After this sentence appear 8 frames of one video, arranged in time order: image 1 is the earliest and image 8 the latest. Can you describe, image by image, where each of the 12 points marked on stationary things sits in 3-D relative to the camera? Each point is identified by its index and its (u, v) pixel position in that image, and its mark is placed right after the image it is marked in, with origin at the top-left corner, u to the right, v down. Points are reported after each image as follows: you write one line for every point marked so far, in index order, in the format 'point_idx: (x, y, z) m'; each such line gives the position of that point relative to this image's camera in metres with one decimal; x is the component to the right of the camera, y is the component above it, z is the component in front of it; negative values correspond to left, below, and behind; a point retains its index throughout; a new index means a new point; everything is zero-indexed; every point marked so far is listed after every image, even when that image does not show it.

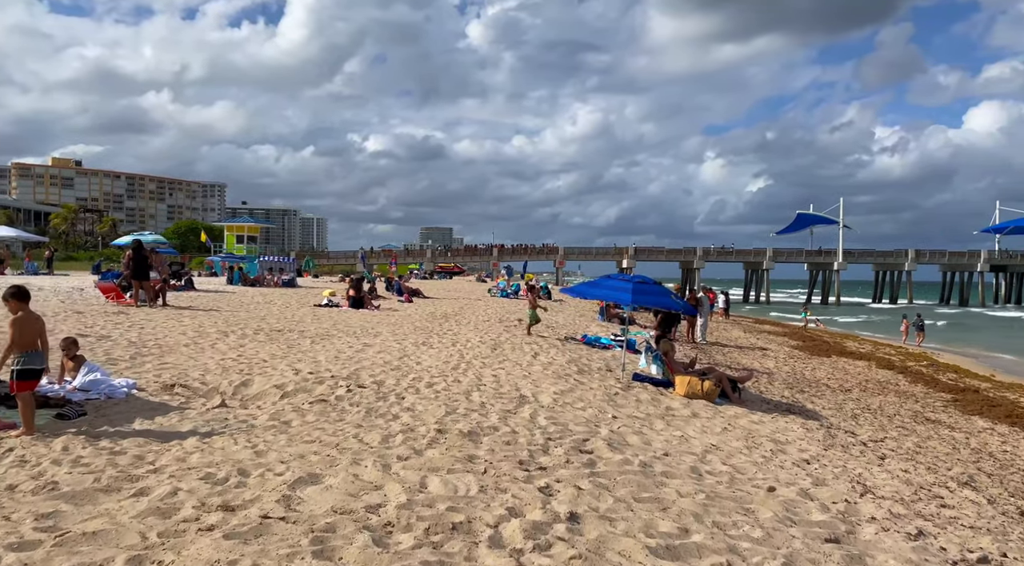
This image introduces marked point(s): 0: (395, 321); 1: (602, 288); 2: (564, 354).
0: (-2.7, -0.9, +16.6) m
1: (+1.2, -0.1, +9.7) m
2: (+0.8, -1.2, +11.5) m
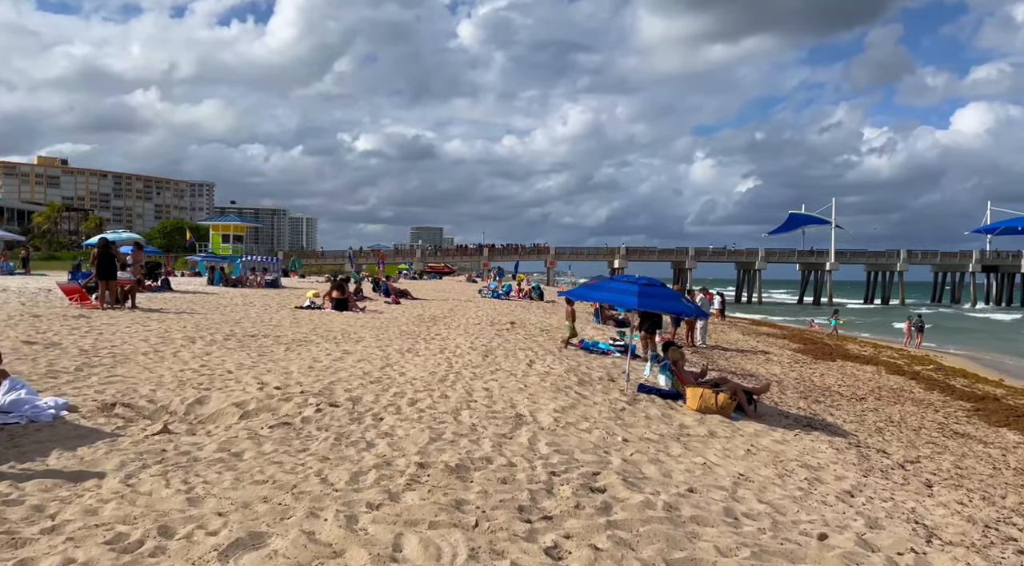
0: (-2.9, -0.9, +15.6) m
1: (+1.1, -0.1, +8.8) m
2: (+0.7, -1.2, +10.6) m
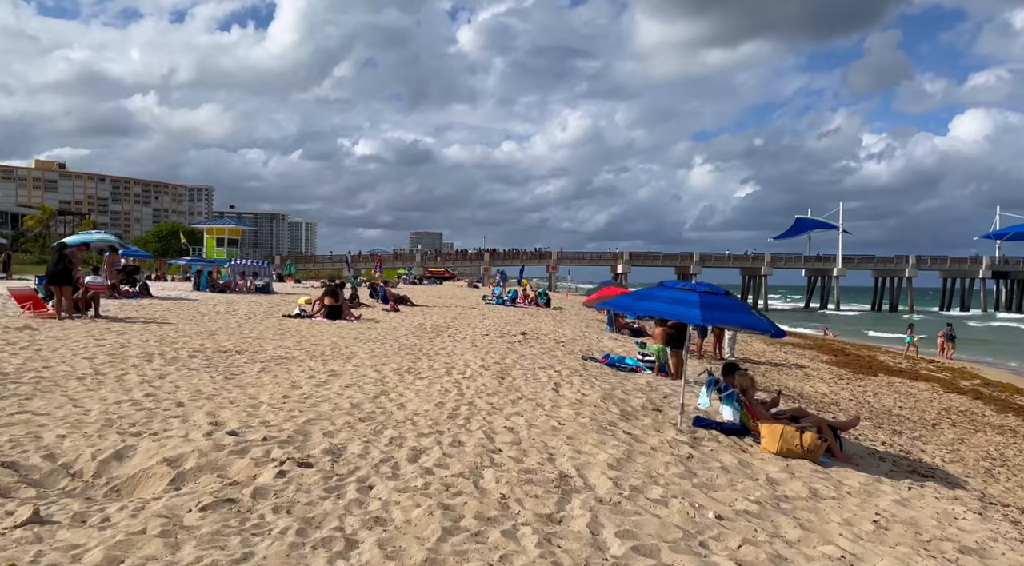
0: (-2.6, -1.1, +13.8) m
1: (+1.4, -0.2, +7.0) m
2: (+1.0, -1.3, +8.8) m
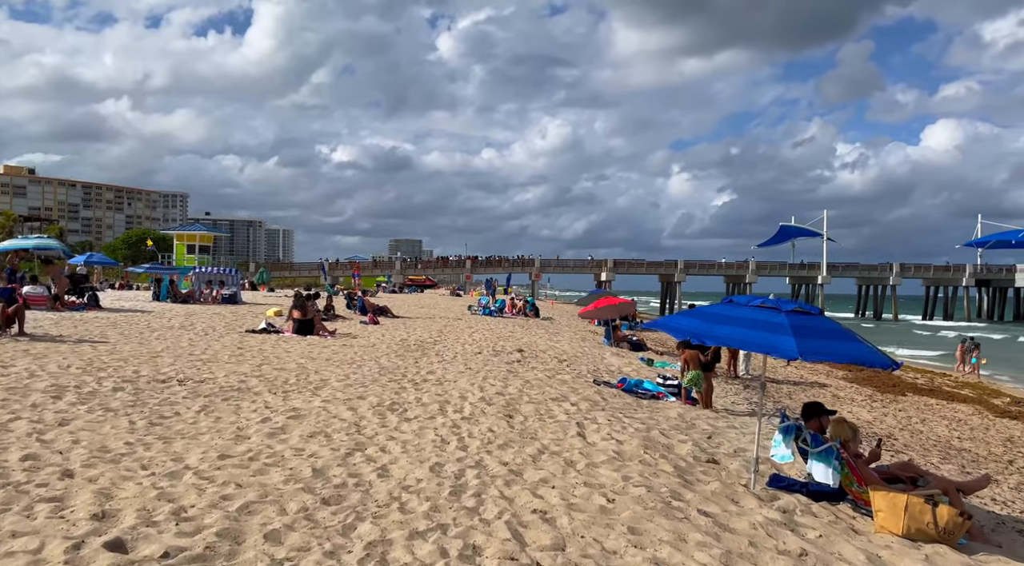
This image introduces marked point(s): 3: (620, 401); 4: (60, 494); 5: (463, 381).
0: (-2.7, -1.3, +11.9) m
1: (+1.6, -0.3, +5.2) m
2: (+1.1, -1.4, +7.0) m
3: (+1.4, -1.5, +9.0) m
4: (-2.7, -1.2, +4.2) m
5: (-0.6, -1.3, +9.2) m
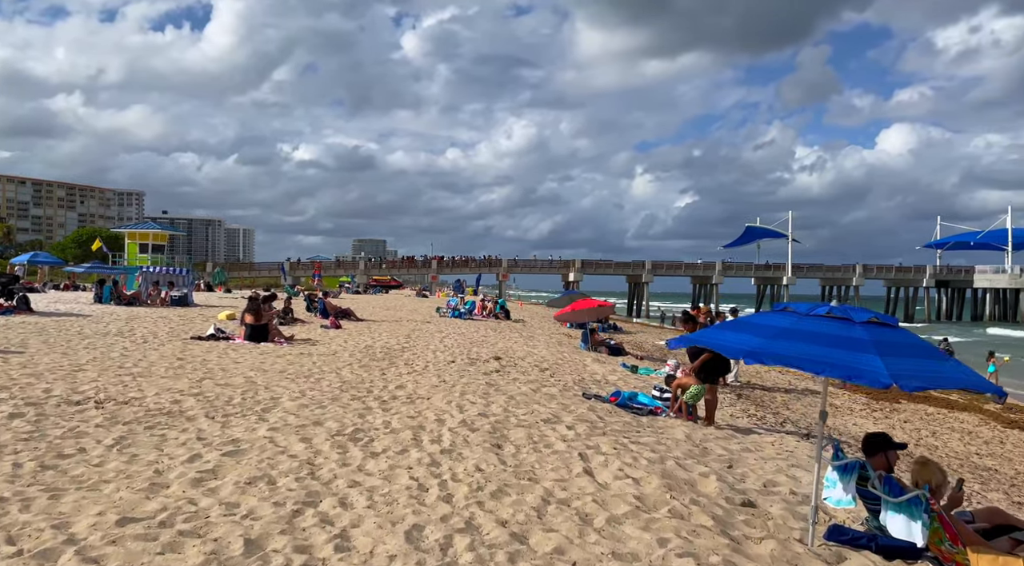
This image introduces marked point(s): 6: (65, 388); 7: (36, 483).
0: (-3.0, -1.3, +10.6) m
1: (+1.6, -0.3, +4.1) m
2: (+1.0, -1.5, +5.8) m
3: (+1.2, -1.5, +7.9) m
4: (-2.6, -1.2, +2.8) m
5: (-0.8, -1.3, +8.0) m
6: (-5.0, -1.2, +7.9) m
7: (-3.0, -1.3, +4.6) m
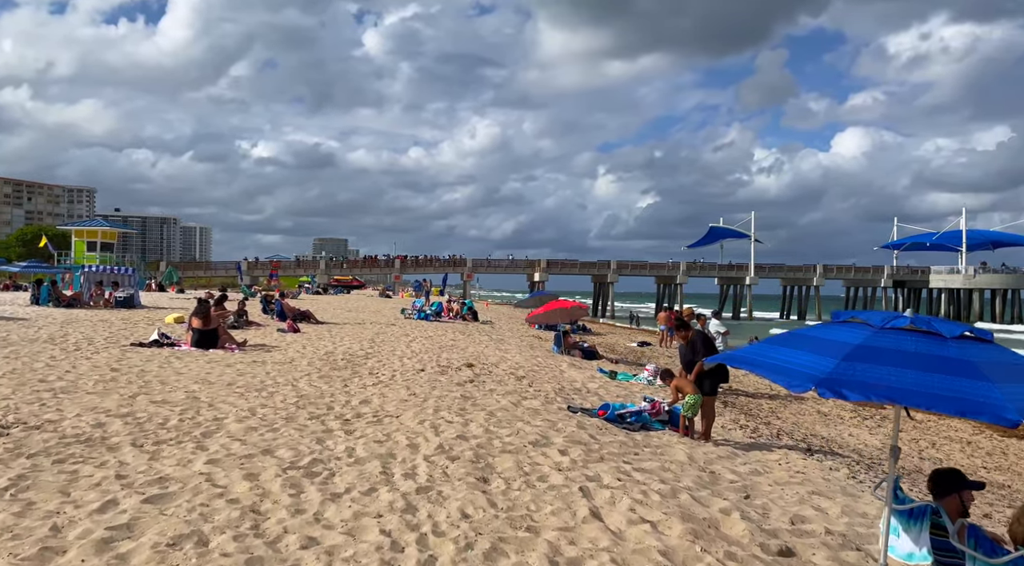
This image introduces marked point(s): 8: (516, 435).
0: (-3.3, -1.3, +9.5) m
1: (+1.6, -0.3, +3.2) m
2: (+0.9, -1.5, +5.0) m
3: (+1.0, -1.6, +7.0) m
4: (-2.5, -1.3, +1.8) m
5: (-1.0, -1.3, +7.0) m
6: (-5.2, -1.2, +6.7) m
7: (-3.0, -1.3, +3.5) m
8: (0.0, -1.4, +6.6) m
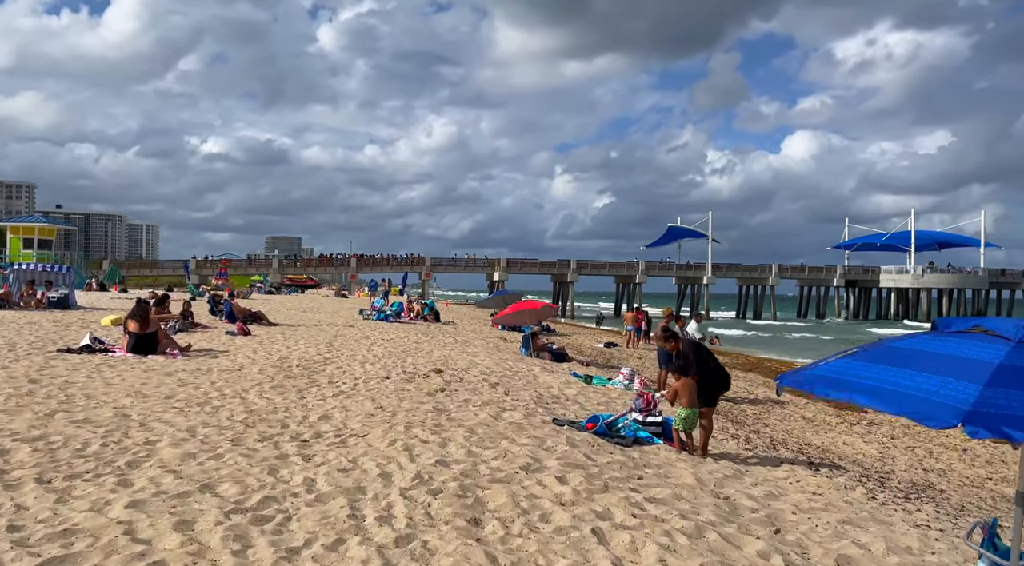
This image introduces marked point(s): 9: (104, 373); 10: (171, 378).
0: (-3.6, -1.3, +8.4) m
1: (+1.7, -0.3, +2.4) m
2: (+0.9, -1.5, +4.1) m
3: (+0.9, -1.5, +6.2) m
4: (-2.3, -1.3, +0.7) m
5: (-1.2, -1.3, +6.1) m
6: (-5.3, -1.2, +5.5) m
7: (-3.0, -1.3, +2.4) m
8: (-0.1, -1.4, +5.7) m
9: (-5.5, -1.2, +9.5) m
10: (-4.6, -1.3, +9.5) m
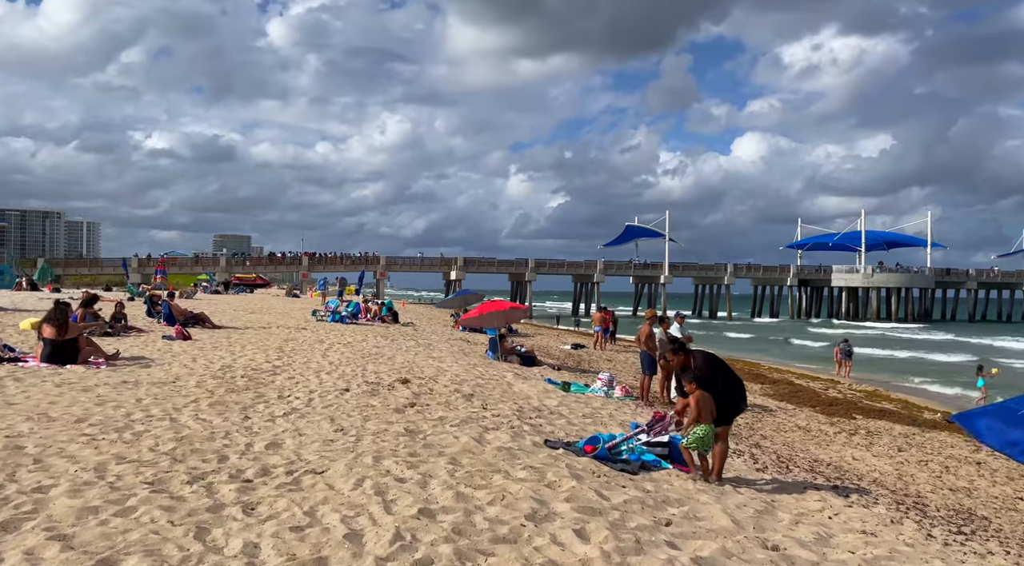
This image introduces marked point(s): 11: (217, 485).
0: (-3.8, -1.3, +7.0) m
1: (+1.9, -0.3, +1.4) m
2: (+1.0, -1.5, +3.0) m
3: (+0.8, -1.5, +5.1) m
4: (-2.0, -1.3, -0.6) m
5: (-1.2, -1.3, +4.8) m
6: (-5.2, -1.2, +4.0) m
7: (-2.7, -1.3, +1.0) m
8: (-0.1, -1.4, +4.5) m
9: (-5.7, -1.2, +8.0) m
10: (-4.8, -1.3, +8.0) m
11: (-2.0, -1.3, +4.7) m
